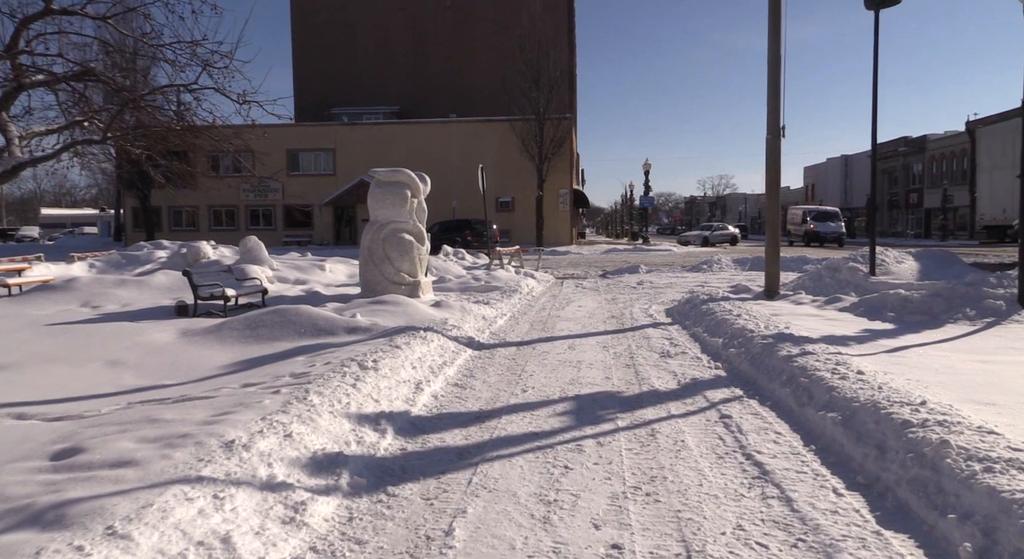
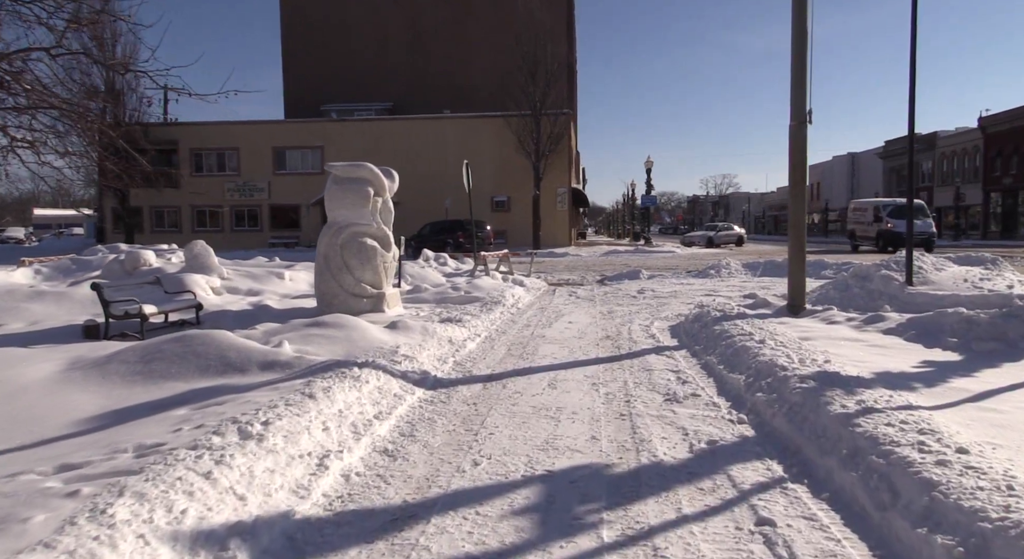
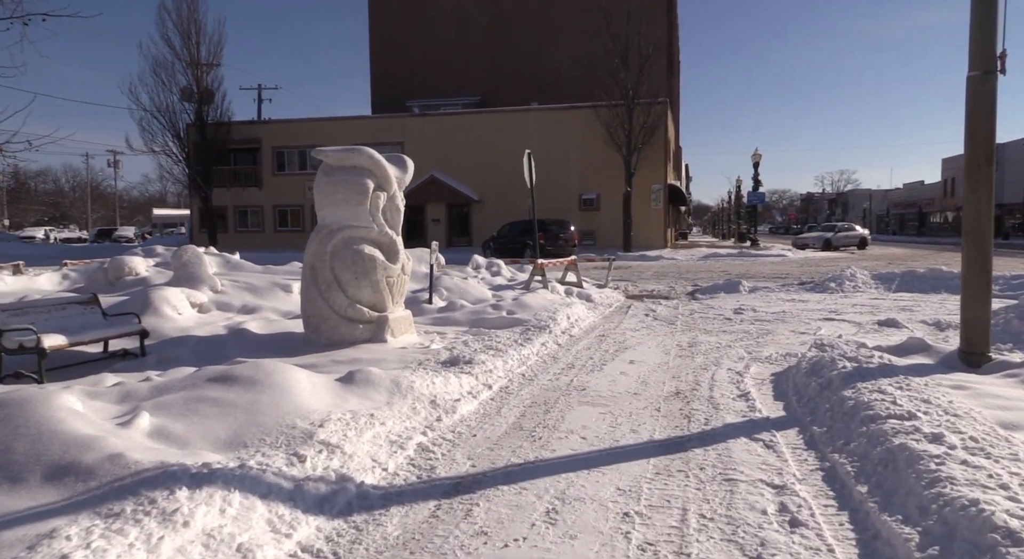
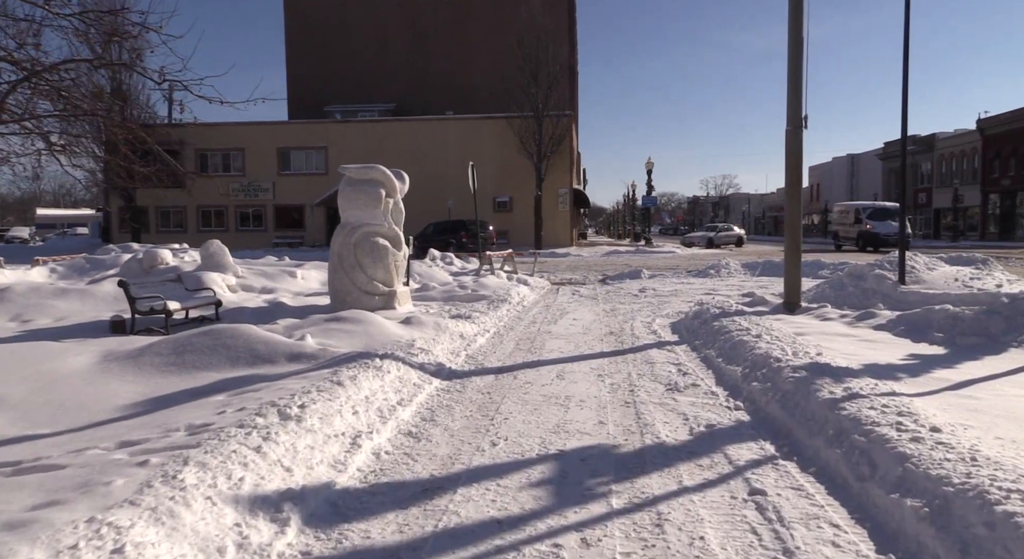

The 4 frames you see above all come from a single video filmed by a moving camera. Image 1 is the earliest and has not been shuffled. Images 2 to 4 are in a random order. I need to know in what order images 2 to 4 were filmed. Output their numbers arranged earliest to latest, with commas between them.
4, 2, 3
